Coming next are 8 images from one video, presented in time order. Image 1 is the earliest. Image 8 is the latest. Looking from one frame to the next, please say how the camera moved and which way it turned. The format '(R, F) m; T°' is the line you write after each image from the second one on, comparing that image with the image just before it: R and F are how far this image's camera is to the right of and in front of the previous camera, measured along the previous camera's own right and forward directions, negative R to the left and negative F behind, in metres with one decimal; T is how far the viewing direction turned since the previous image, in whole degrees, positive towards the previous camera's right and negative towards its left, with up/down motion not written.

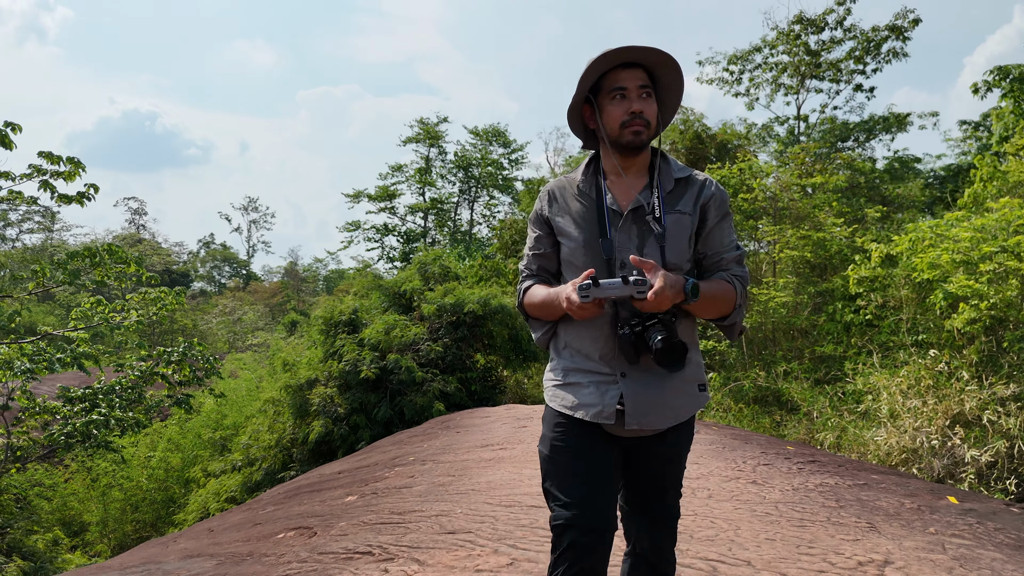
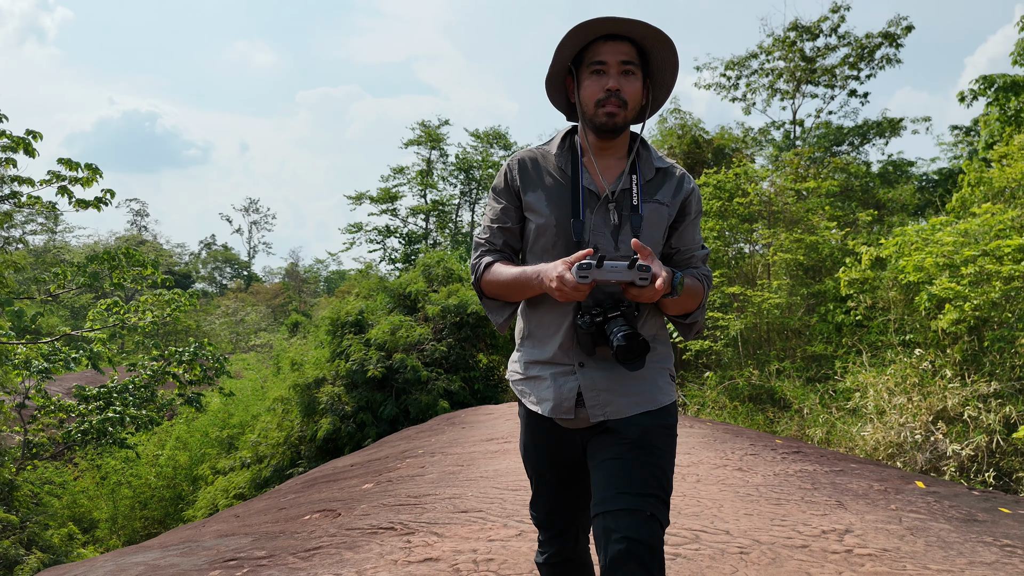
(0.0, -0.3) m; 0°
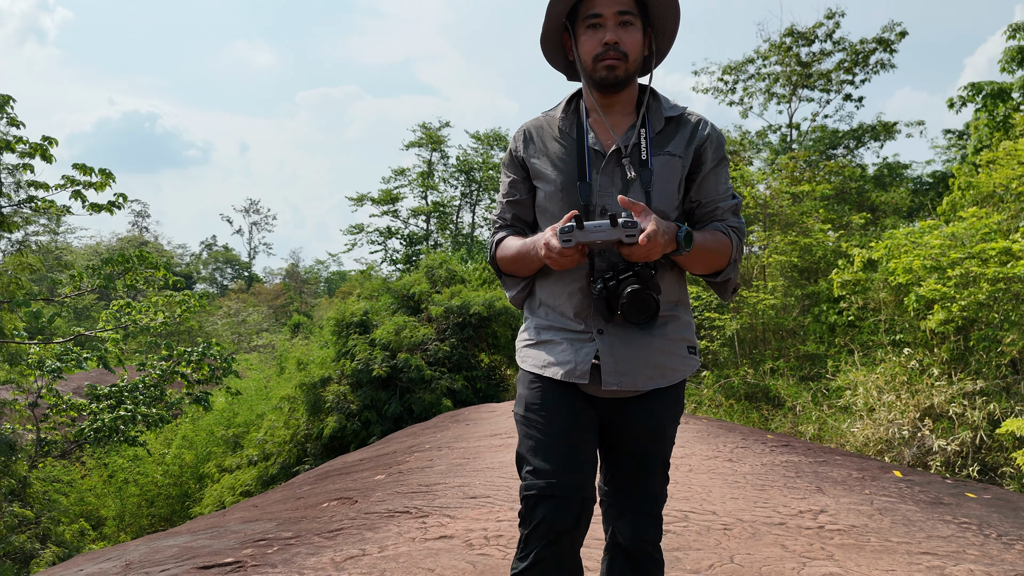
(0.0, -0.2) m; 0°
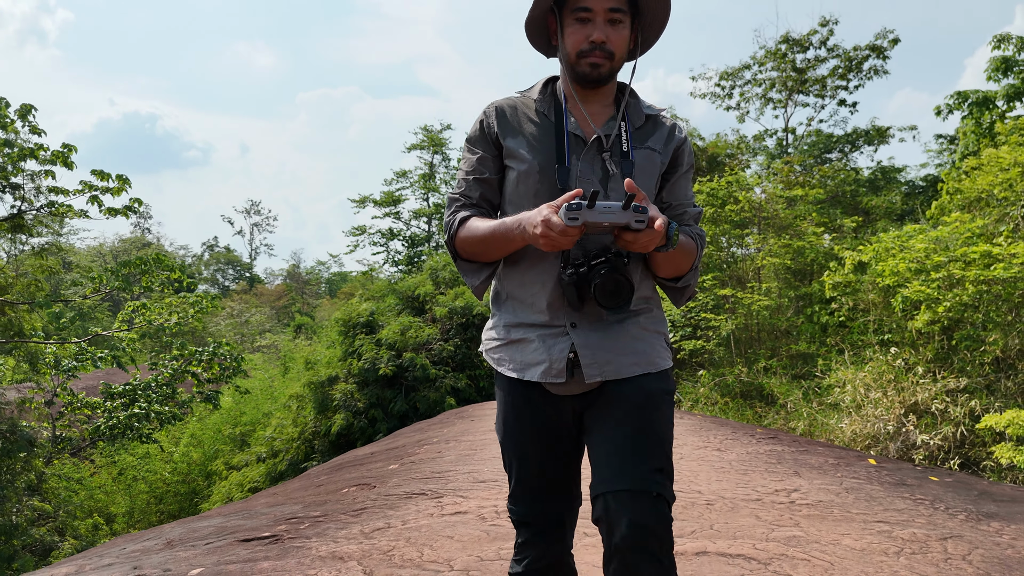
(0.0, -0.3) m; 0°
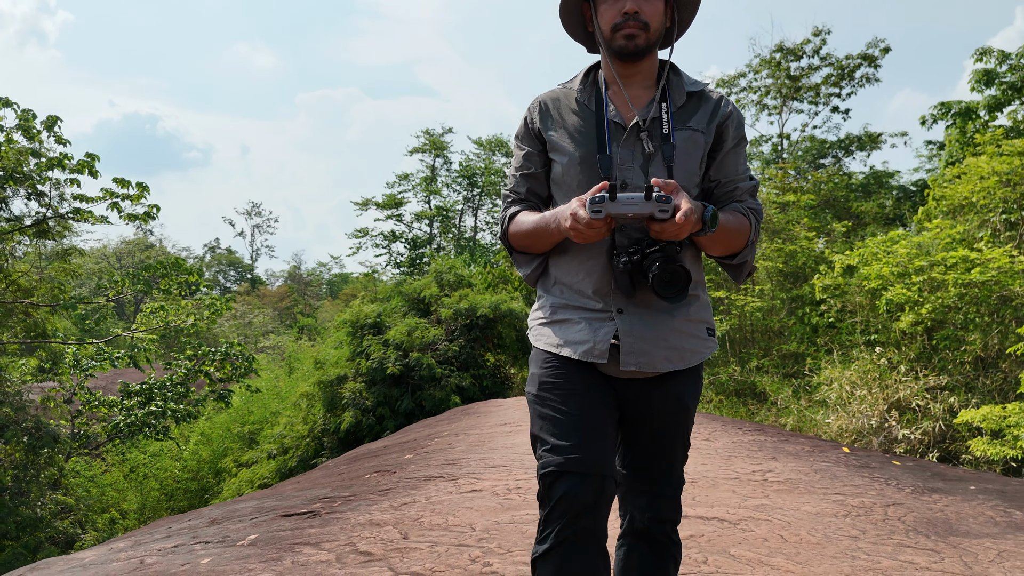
(0.0, -0.4) m; 0°
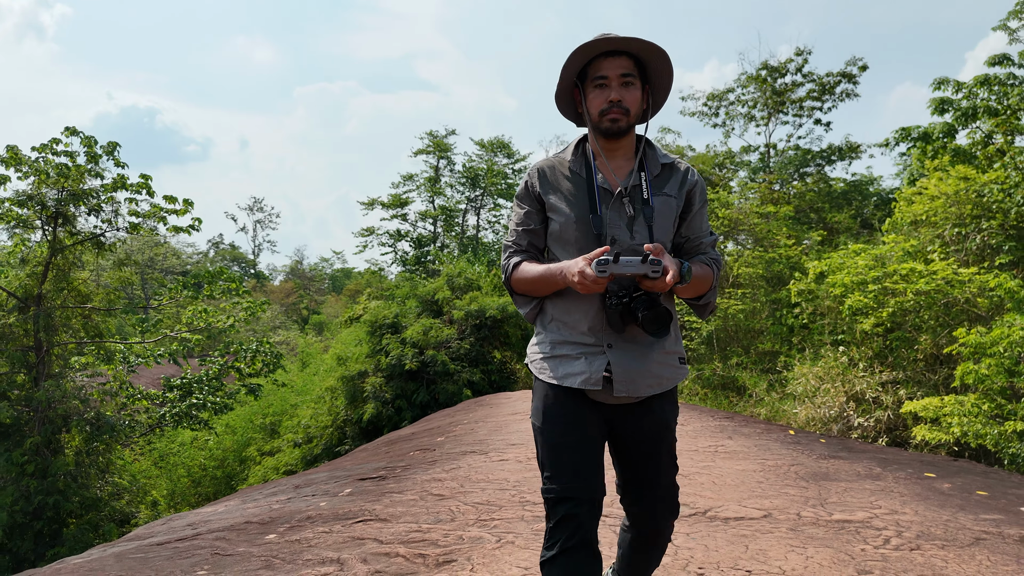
(-0.1, -1.1) m; 0°
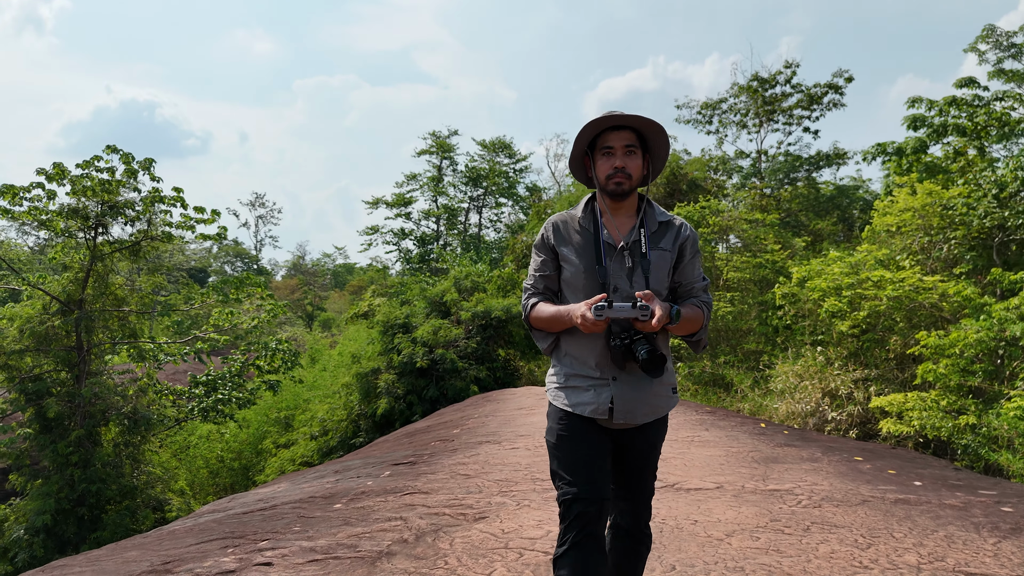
(-0.1, -0.8) m; 0°
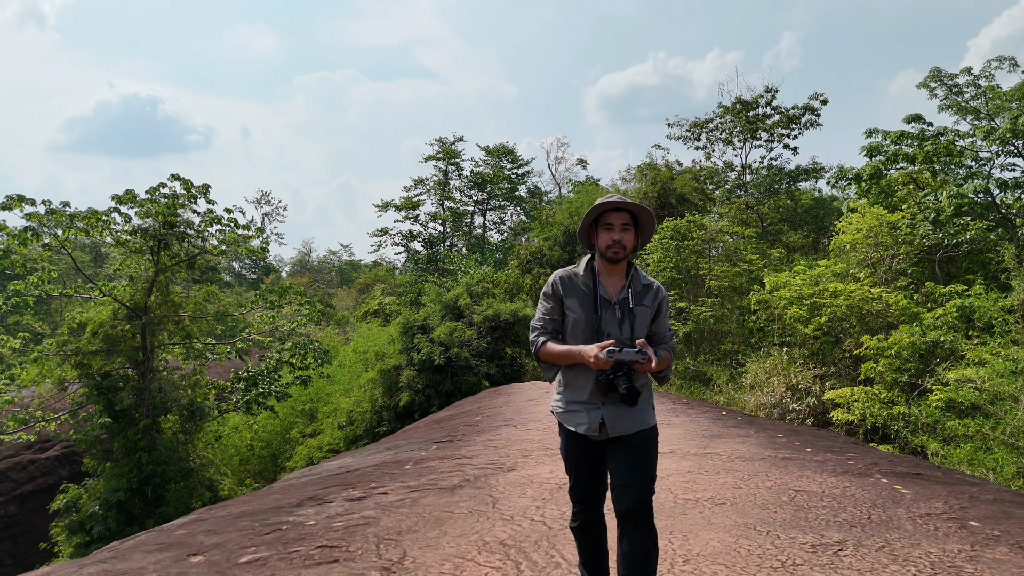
(-0.1, -1.6) m; 0°
